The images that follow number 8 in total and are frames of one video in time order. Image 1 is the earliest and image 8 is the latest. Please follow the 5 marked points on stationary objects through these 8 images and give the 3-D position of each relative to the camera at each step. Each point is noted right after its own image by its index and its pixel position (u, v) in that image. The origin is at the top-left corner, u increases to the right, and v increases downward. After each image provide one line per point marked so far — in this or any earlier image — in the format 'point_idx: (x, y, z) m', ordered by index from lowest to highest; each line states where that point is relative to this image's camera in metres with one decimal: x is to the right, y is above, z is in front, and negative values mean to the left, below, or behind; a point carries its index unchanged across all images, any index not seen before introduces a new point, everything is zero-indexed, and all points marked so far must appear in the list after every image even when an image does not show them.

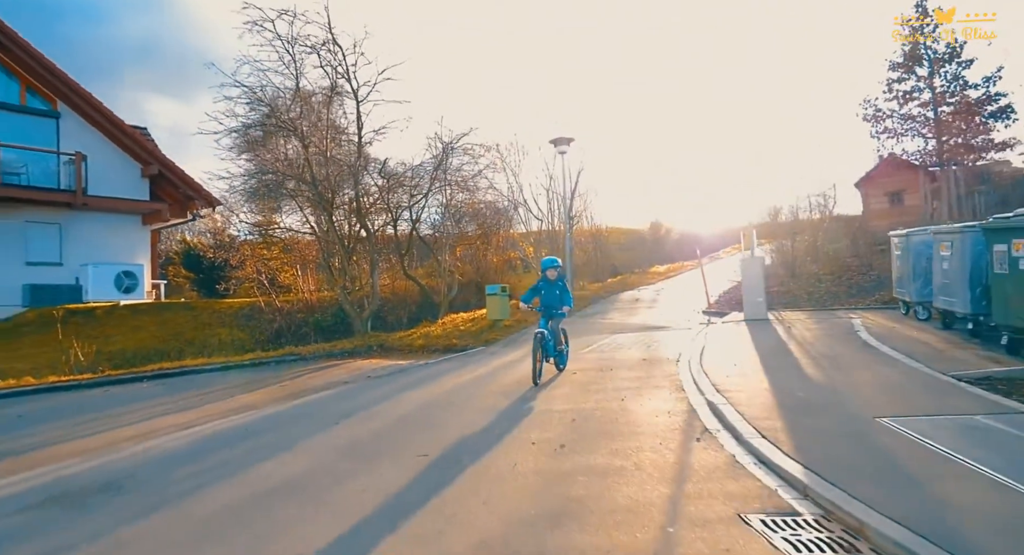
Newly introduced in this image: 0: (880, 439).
0: (+3.2, -1.4, +5.0) m
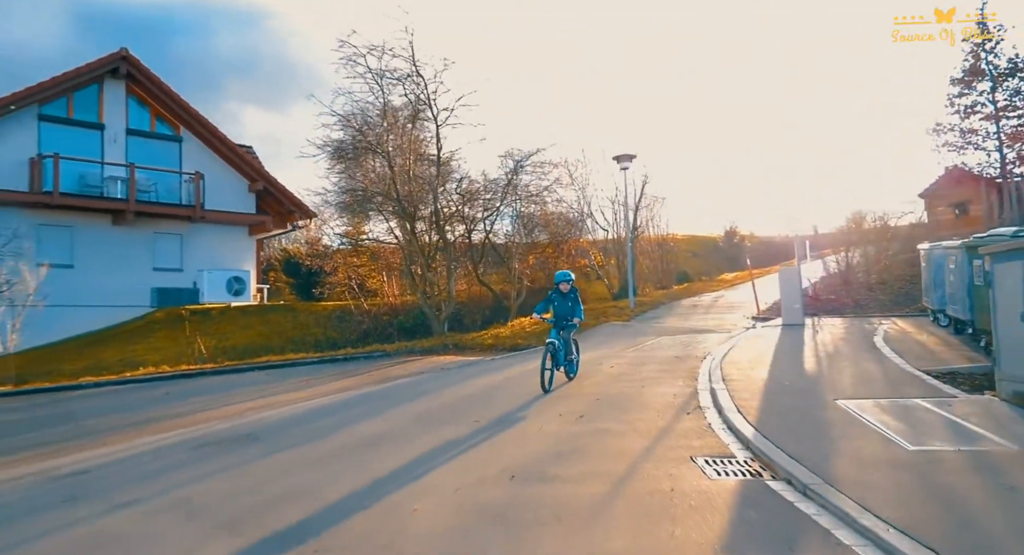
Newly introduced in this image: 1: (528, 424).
0: (+3.5, -1.5, +6.3) m
1: (+0.2, -1.9, +7.3) m
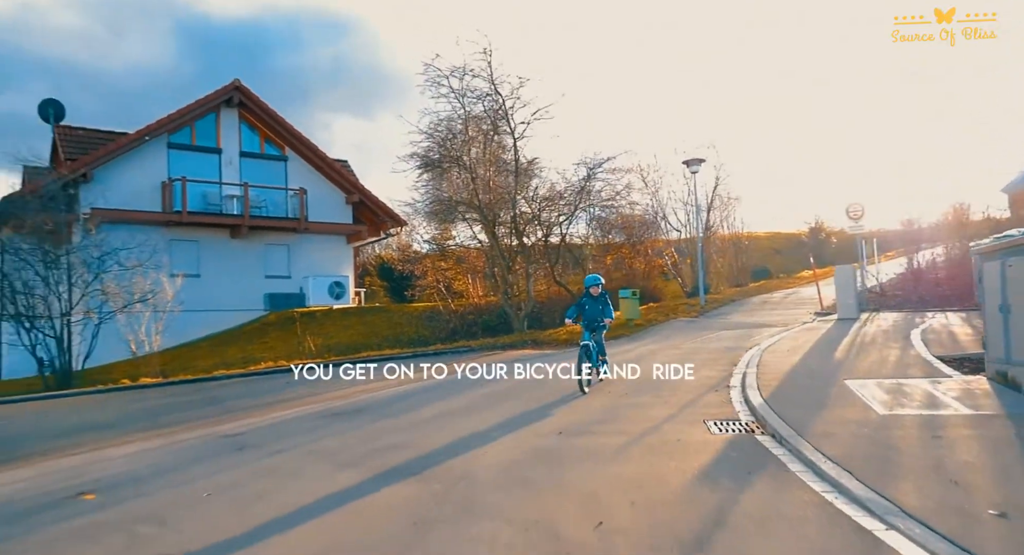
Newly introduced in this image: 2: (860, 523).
0: (+4.1, -1.4, +7.4) m
1: (+1.1, -1.9, +8.9) m
2: (+2.5, -1.7, +4.1) m
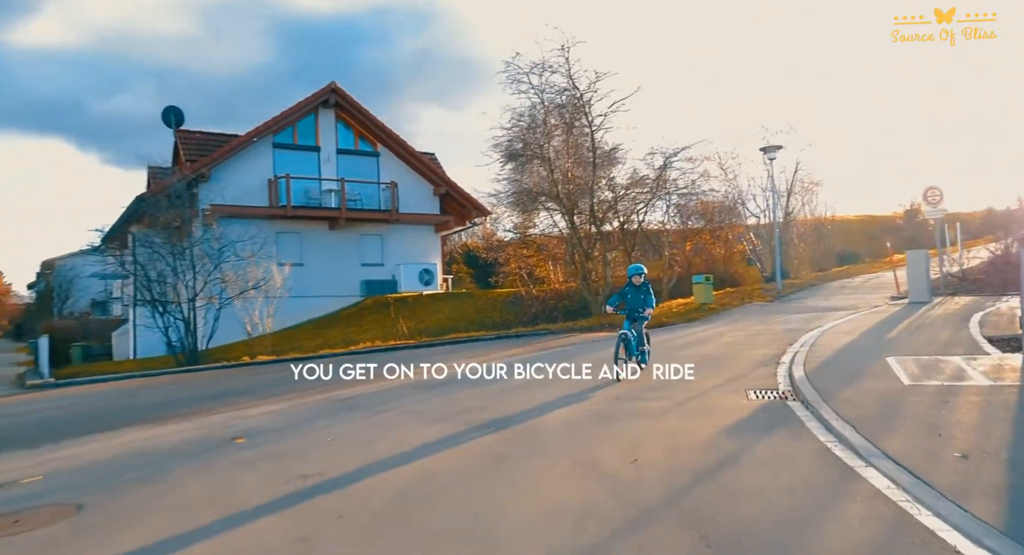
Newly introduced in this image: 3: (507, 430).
0: (+5.1, -1.2, +8.1) m
1: (+2.3, -1.7, +10.0) m
2: (+2.9, -1.6, +5.0) m
3: (0.0, -2.1, +7.8) m
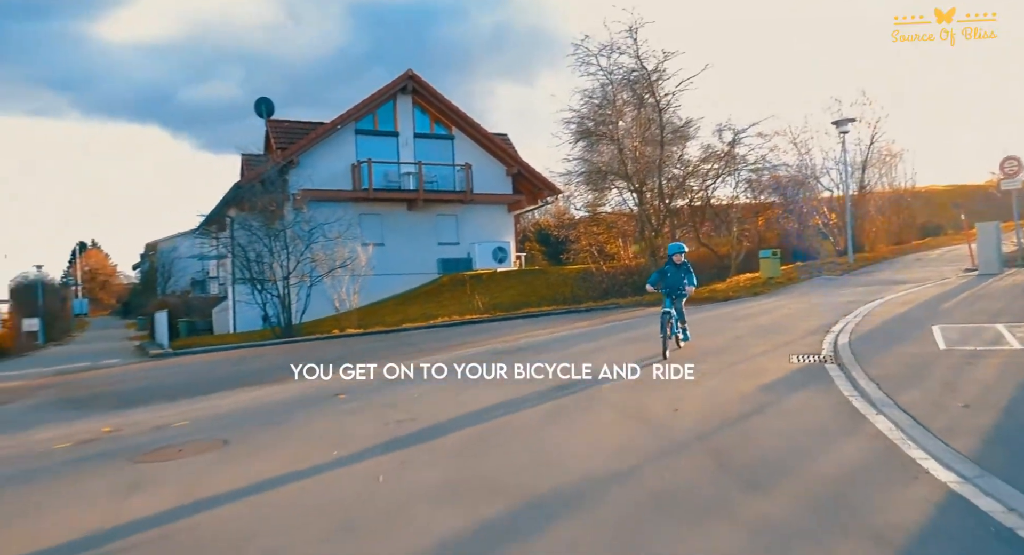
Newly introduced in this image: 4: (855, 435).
0: (+6.1, -0.8, +8.6) m
1: (+3.5, -1.2, +10.8) m
2: (+3.5, -1.3, +5.8) m
3: (+0.9, -1.7, +9.0) m
4: (+3.1, -1.4, +5.2) m
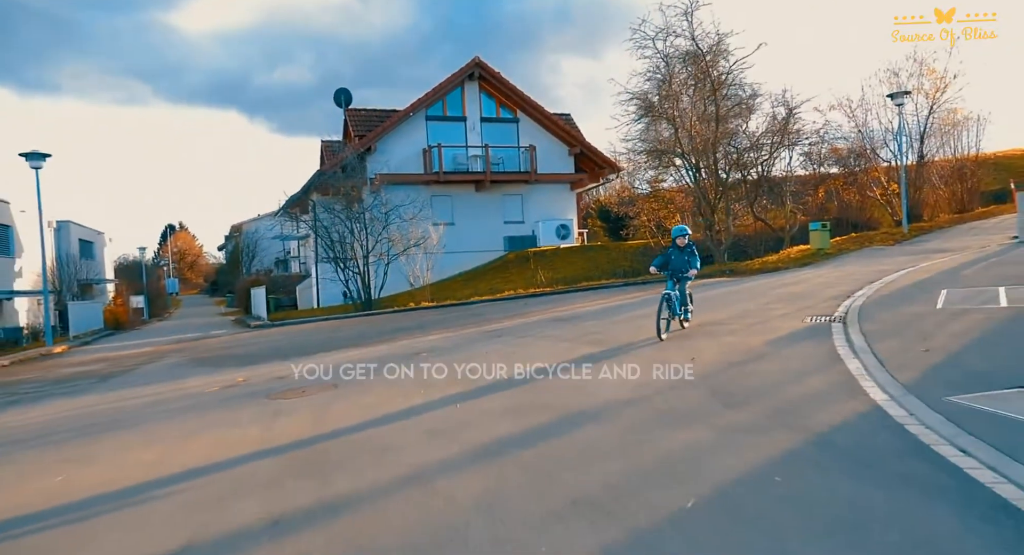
0: (+6.9, -0.3, +9.5) m
1: (+4.7, -0.6, +12.1) m
2: (+4.1, -1.0, +7.1) m
3: (+1.9, -1.2, +10.6) m
4: (+3.6, -1.1, +6.6) m
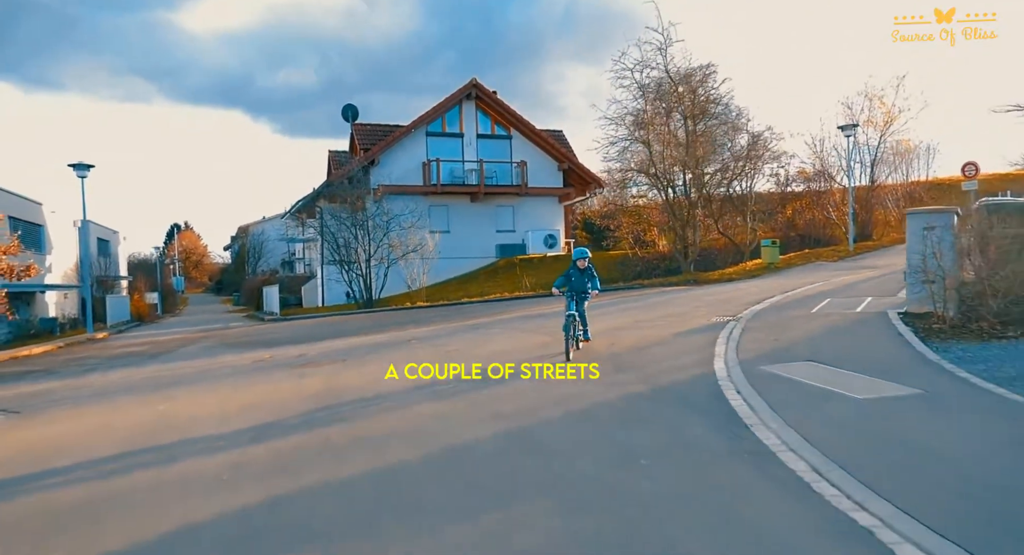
0: (+6.3, -0.5, +11.7) m
1: (+4.0, -0.8, +14.3) m
2: (+3.4, -1.1, +9.3) m
3: (+1.2, -1.3, +12.8) m
4: (+2.9, -1.2, +8.8) m
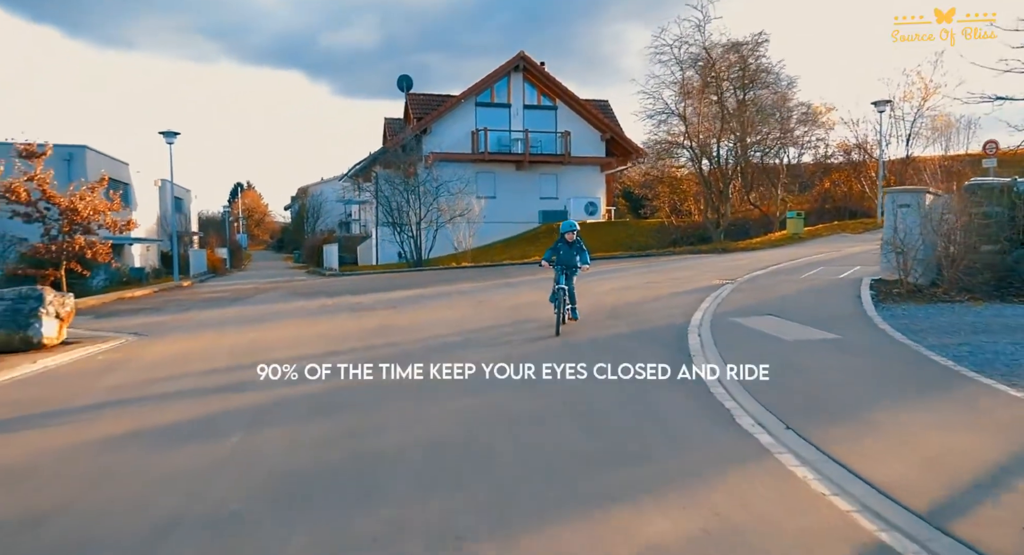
0: (+6.8, +0.2, +13.0) m
1: (+4.8, +0.1, +15.8) m
2: (+3.8, -0.4, +10.9) m
3: (+1.9, -0.4, +14.6) m
4: (+3.2, -0.6, +10.5) m
